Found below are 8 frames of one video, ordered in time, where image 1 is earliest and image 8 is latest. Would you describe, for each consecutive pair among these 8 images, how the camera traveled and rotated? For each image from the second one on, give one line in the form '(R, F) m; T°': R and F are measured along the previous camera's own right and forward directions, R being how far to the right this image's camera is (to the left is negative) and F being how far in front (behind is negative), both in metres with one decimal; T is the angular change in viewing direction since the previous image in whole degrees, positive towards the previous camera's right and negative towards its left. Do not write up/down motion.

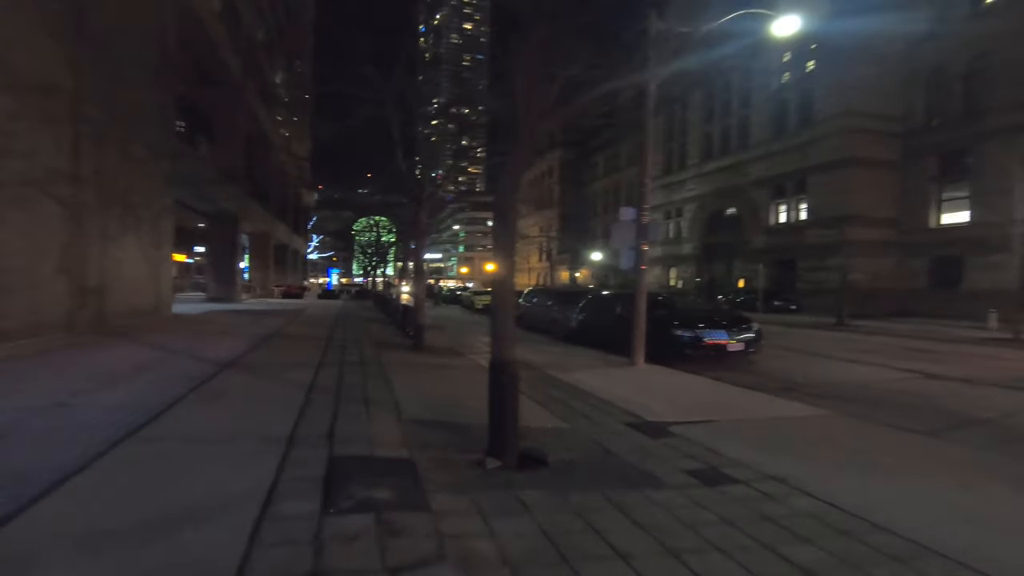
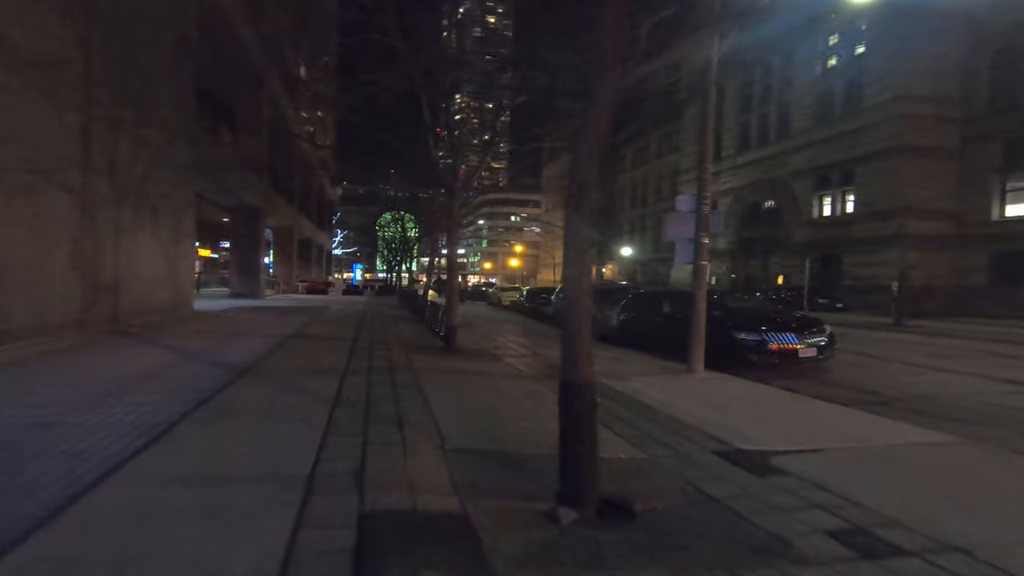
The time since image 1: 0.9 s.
(-0.5, +1.4) m; -2°
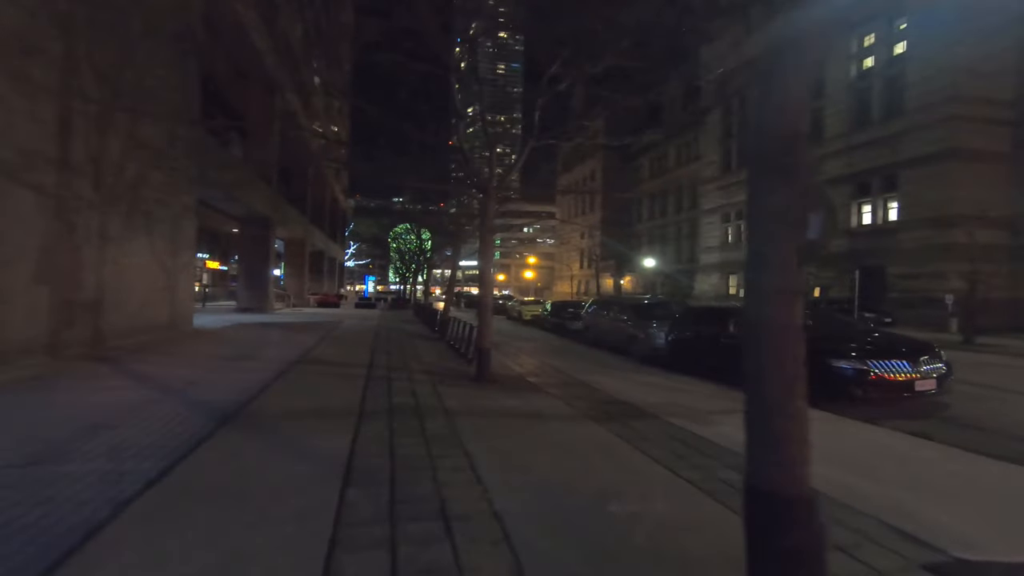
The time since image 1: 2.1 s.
(-0.7, +2.2) m; -1°
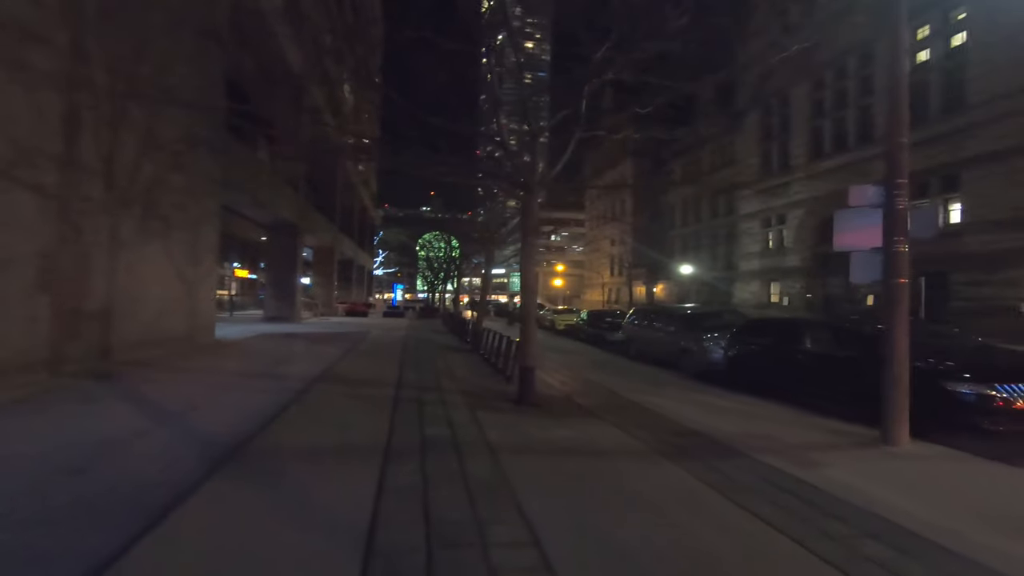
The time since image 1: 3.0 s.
(-0.4, +1.5) m; -3°
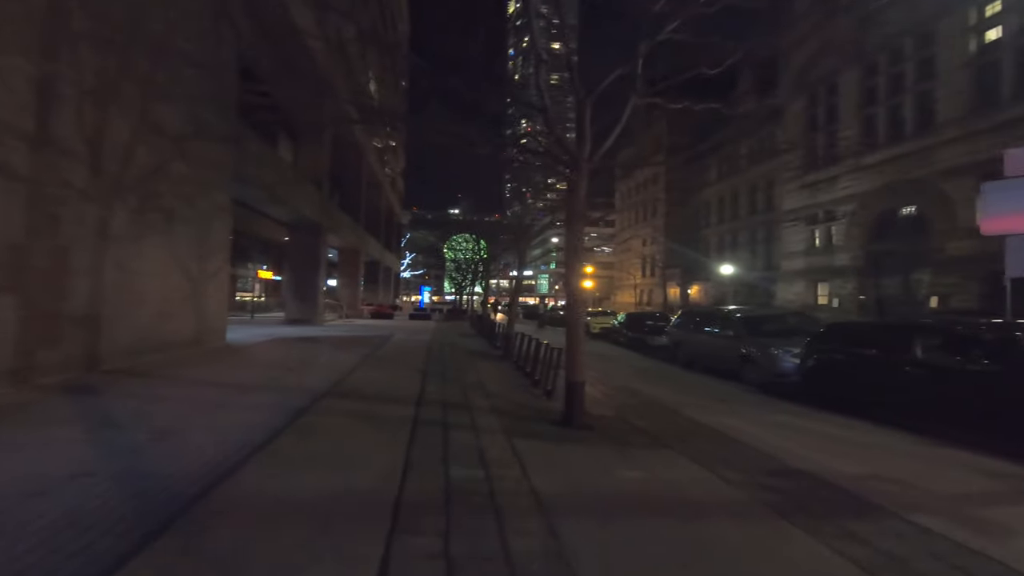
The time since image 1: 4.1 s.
(-0.3, +2.0) m; -3°
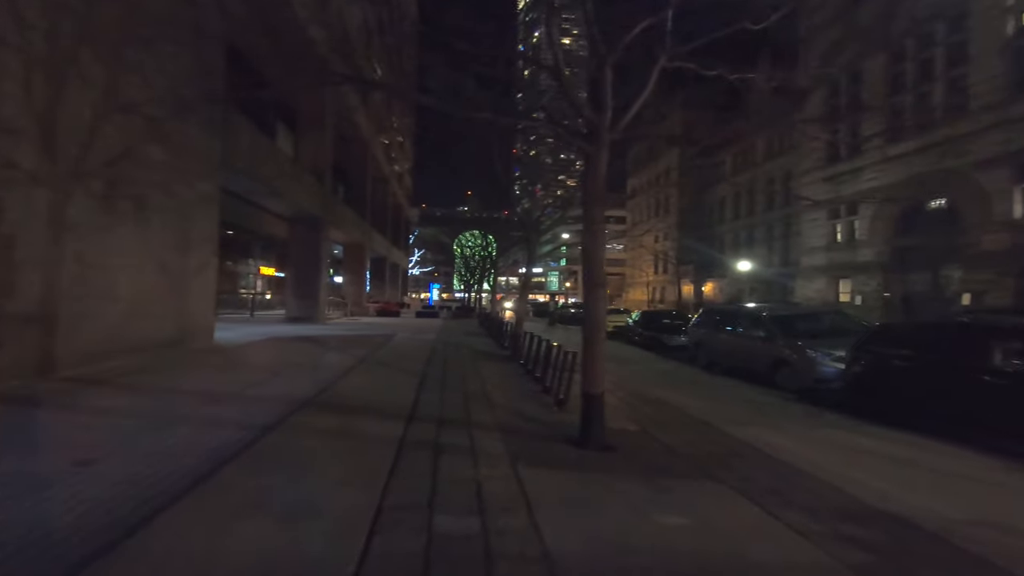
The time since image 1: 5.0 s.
(0.0, +1.4) m; -1°
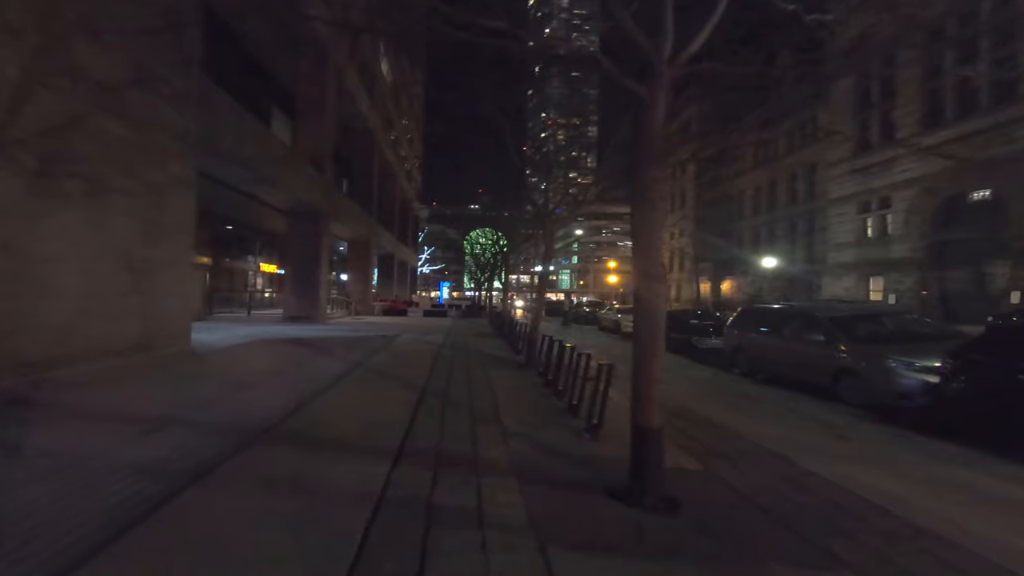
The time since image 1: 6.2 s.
(-0.1, +2.1) m; -1°
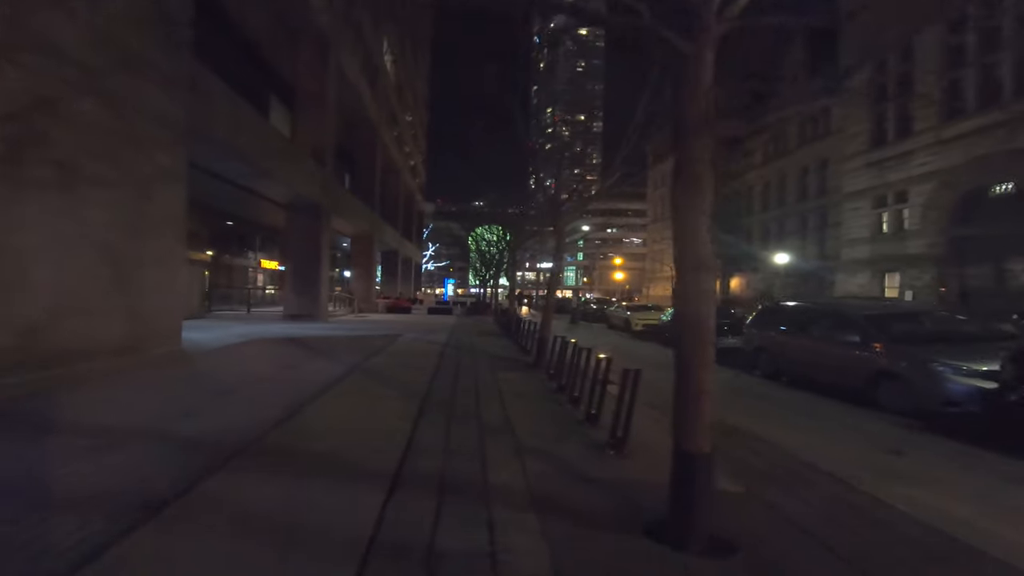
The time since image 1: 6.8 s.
(-0.1, +0.9) m; 0°
